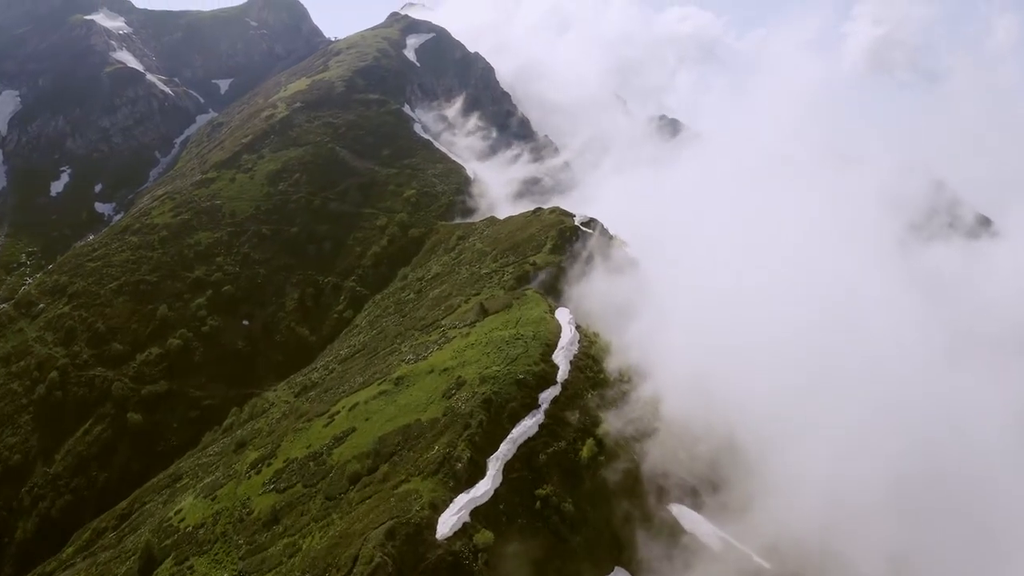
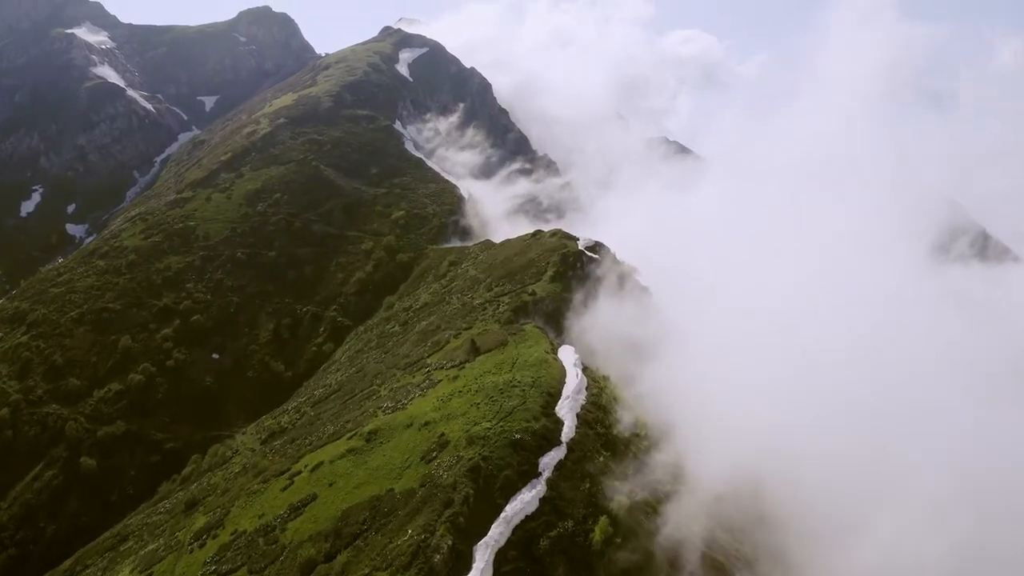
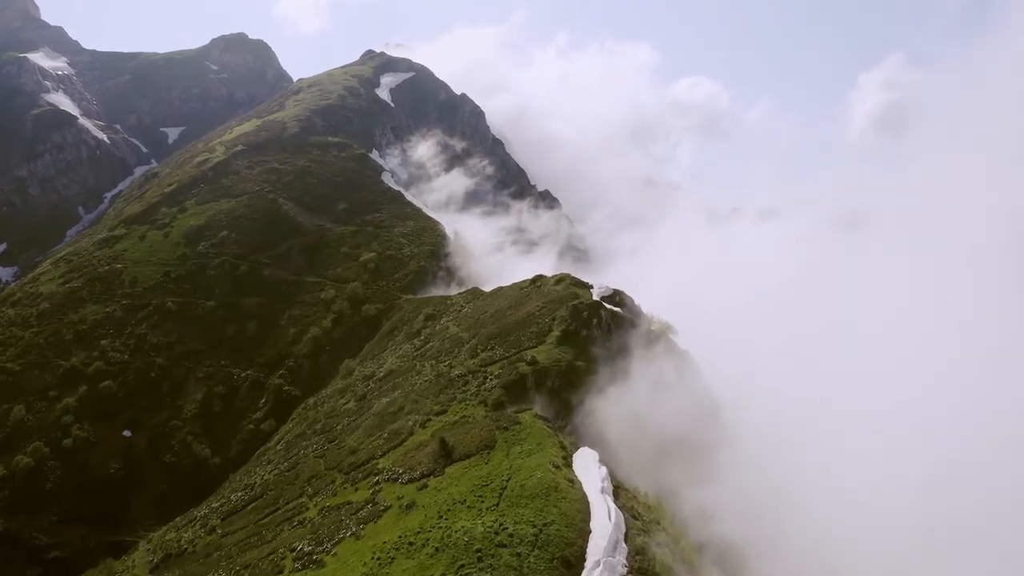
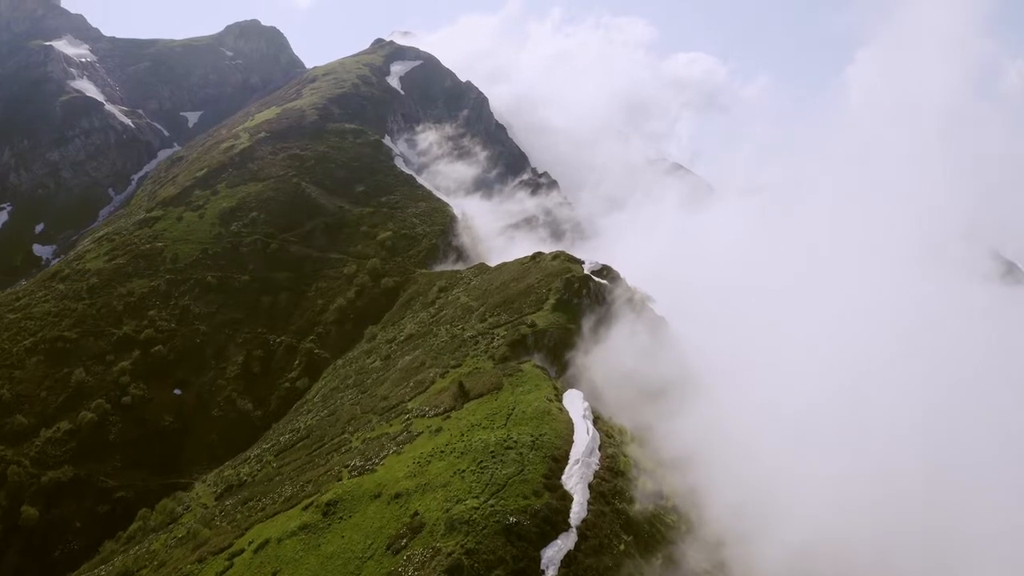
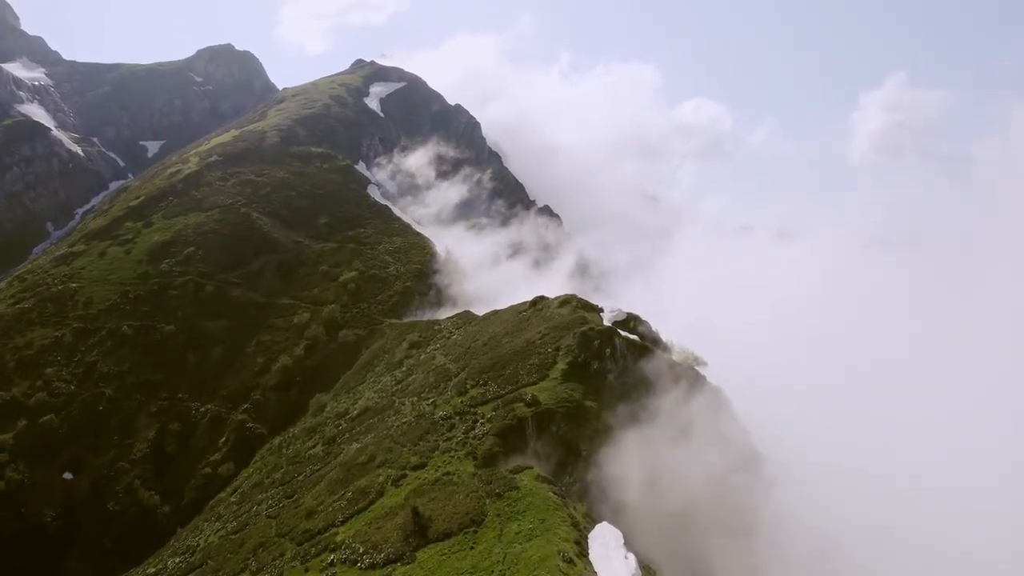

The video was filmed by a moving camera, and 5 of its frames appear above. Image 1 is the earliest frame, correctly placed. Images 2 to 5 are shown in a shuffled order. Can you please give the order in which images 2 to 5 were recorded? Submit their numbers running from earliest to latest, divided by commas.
2, 4, 3, 5
